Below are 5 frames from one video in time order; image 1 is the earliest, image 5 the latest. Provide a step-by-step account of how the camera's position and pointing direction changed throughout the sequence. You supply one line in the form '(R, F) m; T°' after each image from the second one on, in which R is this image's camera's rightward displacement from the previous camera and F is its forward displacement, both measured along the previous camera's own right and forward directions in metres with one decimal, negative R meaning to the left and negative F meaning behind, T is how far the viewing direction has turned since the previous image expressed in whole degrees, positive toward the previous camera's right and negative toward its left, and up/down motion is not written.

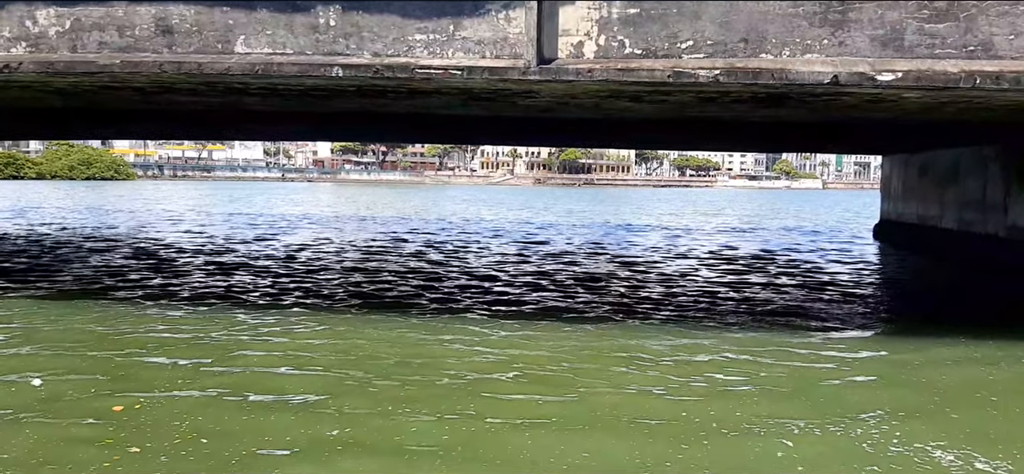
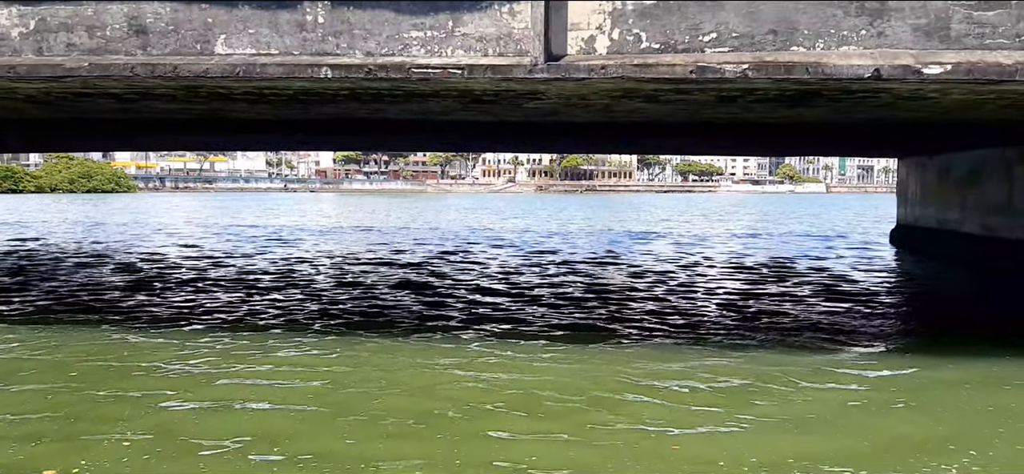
(0.0, +0.9) m; 0°
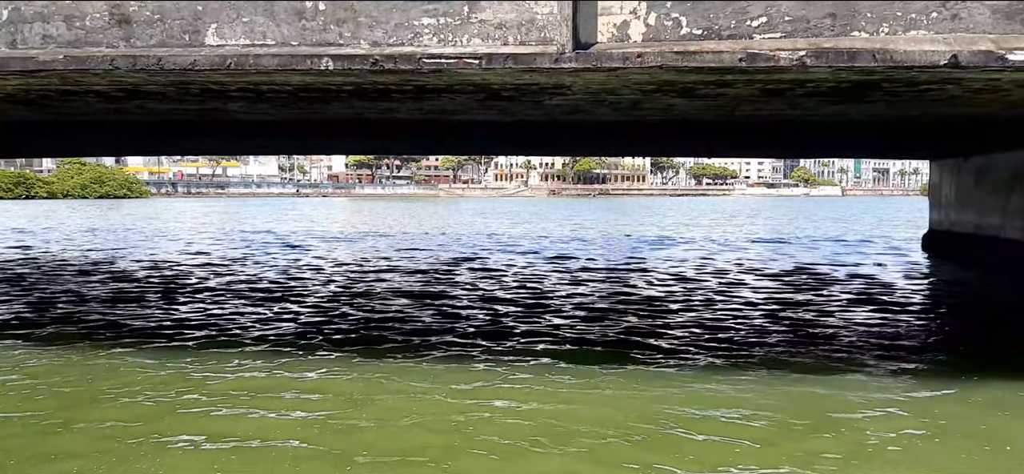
(-0.1, +1.0) m; -1°
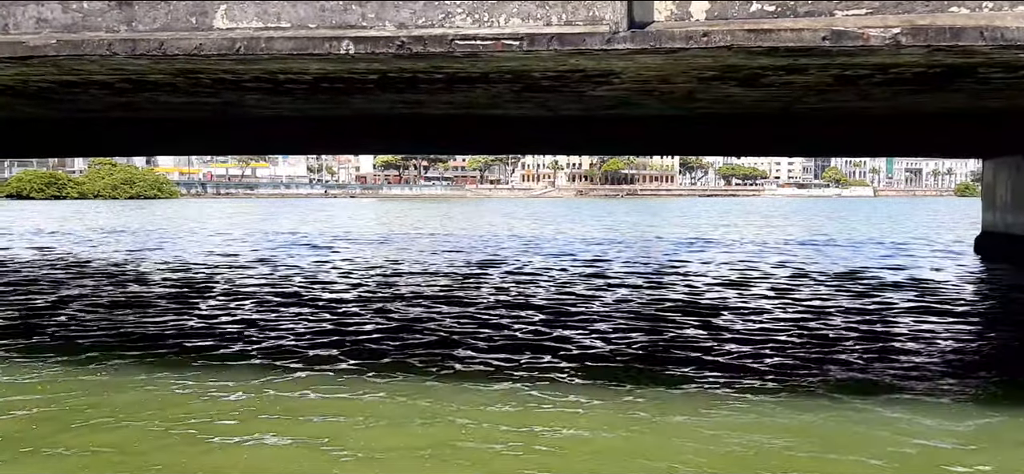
(-0.1, +1.0) m; -2°
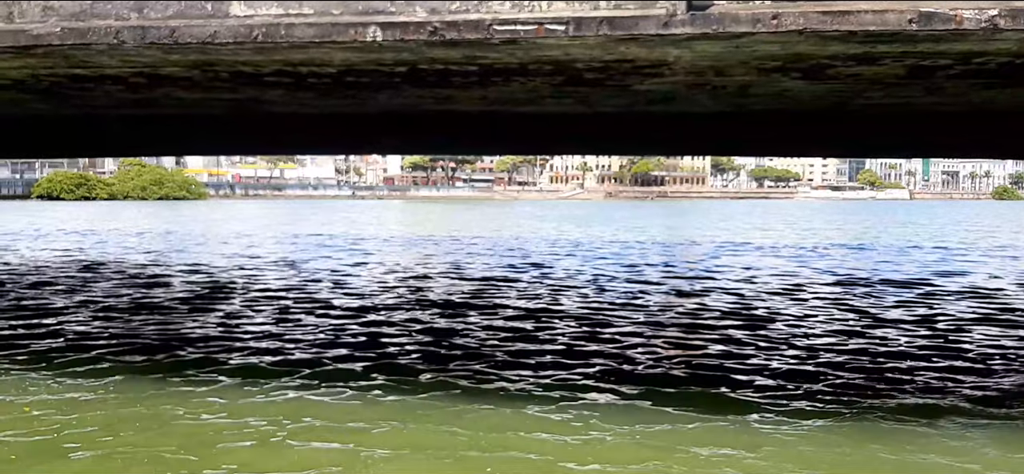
(-0.1, +0.7) m; -2°
